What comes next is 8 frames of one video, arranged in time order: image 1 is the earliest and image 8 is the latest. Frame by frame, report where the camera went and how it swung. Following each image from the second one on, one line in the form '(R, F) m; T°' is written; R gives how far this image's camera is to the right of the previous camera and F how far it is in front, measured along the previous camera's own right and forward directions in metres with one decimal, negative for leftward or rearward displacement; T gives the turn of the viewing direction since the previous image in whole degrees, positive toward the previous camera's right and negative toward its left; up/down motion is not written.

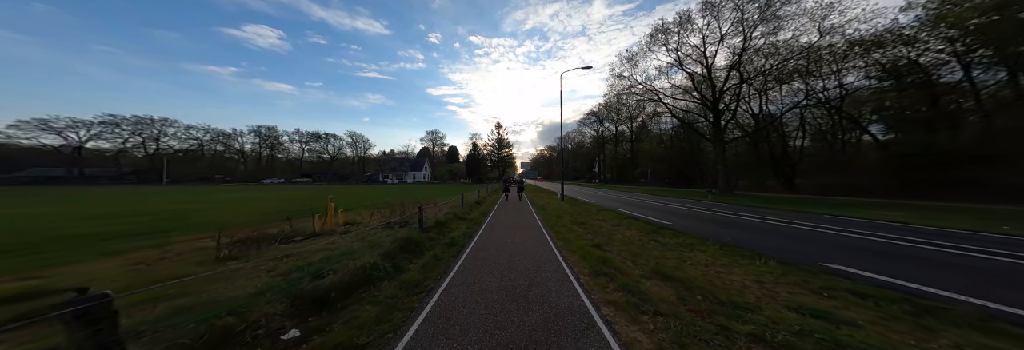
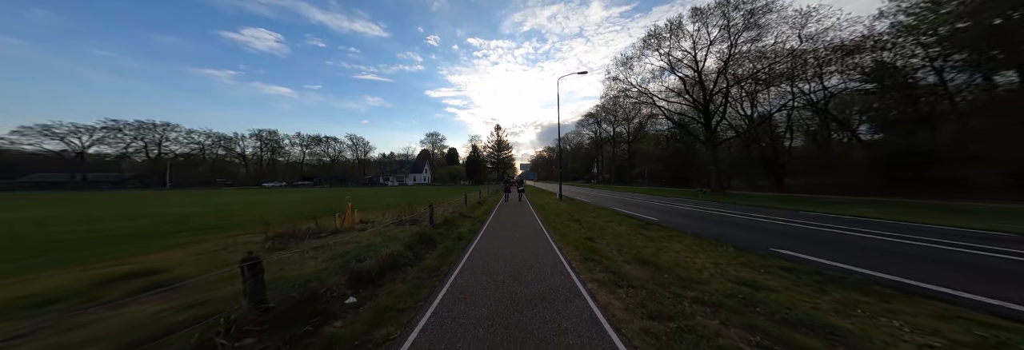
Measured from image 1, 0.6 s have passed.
(-0.1, -0.9) m; 0°
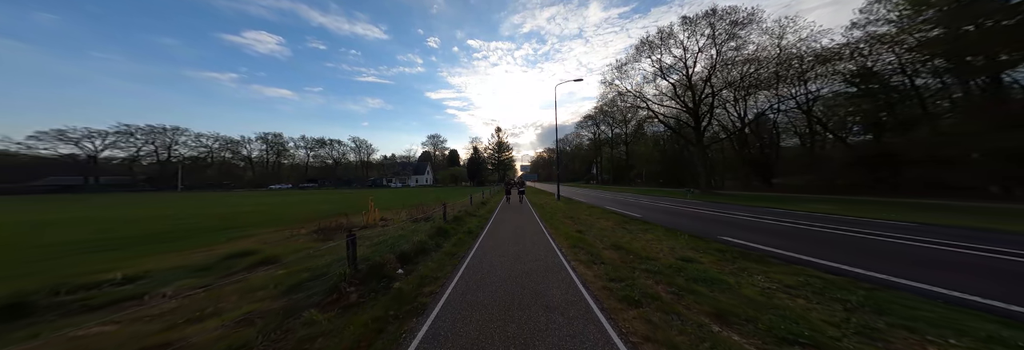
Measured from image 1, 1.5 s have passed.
(0.0, -1.5) m; 0°
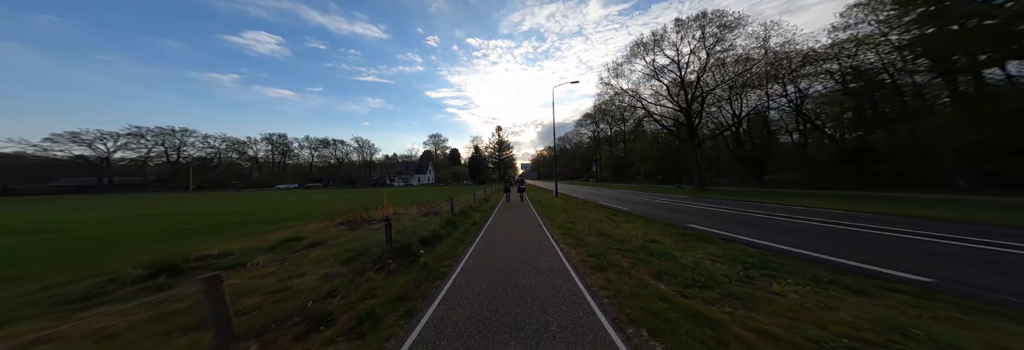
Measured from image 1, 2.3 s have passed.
(+0.1, -1.3) m; 0°
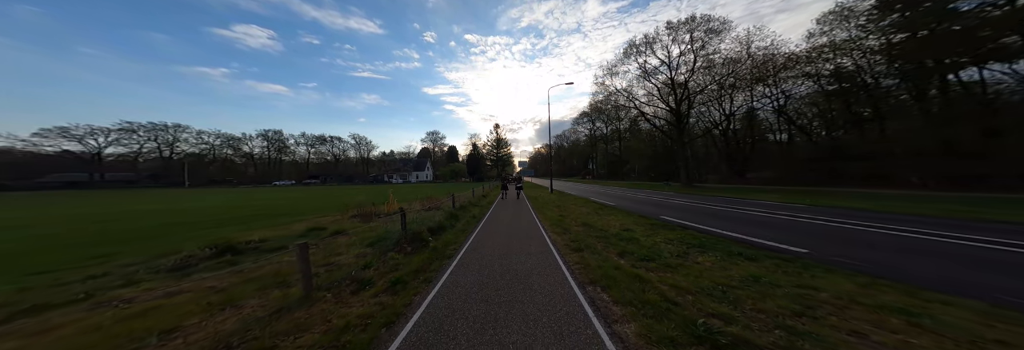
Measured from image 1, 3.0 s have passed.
(+0.1, -1.1) m; +1°
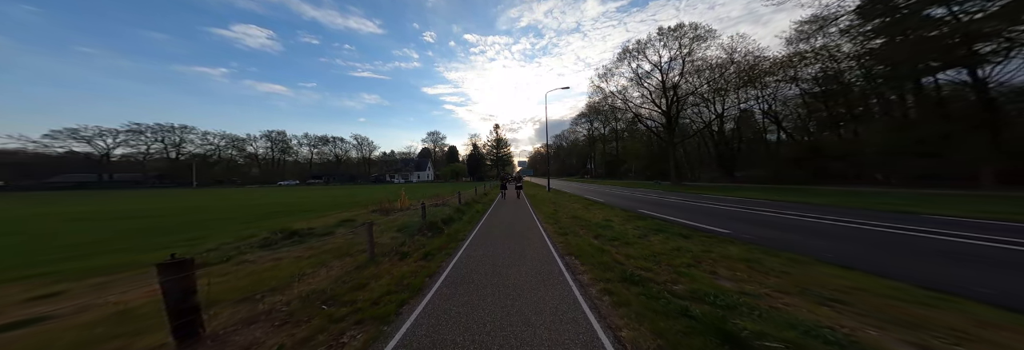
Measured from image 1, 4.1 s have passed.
(0.0, -1.6) m; 0°
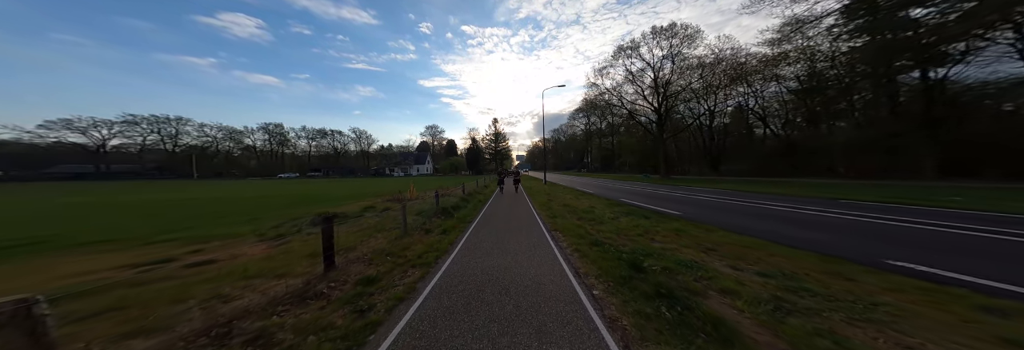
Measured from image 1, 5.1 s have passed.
(-0.1, -1.6) m; +1°
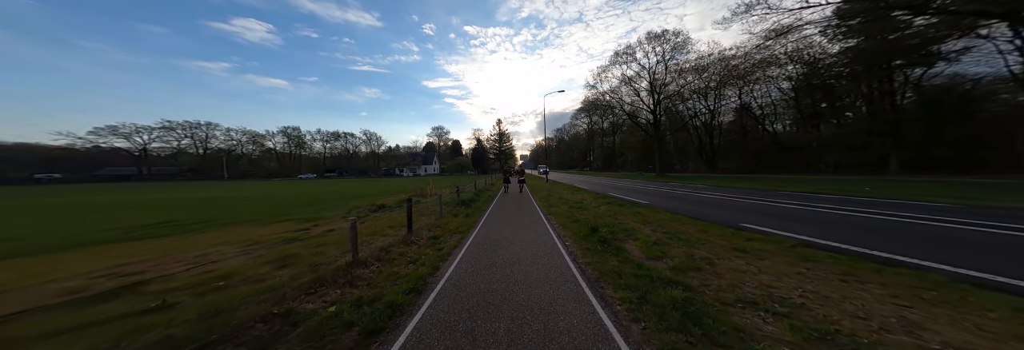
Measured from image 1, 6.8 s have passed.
(0.0, -2.6) m; -1°
